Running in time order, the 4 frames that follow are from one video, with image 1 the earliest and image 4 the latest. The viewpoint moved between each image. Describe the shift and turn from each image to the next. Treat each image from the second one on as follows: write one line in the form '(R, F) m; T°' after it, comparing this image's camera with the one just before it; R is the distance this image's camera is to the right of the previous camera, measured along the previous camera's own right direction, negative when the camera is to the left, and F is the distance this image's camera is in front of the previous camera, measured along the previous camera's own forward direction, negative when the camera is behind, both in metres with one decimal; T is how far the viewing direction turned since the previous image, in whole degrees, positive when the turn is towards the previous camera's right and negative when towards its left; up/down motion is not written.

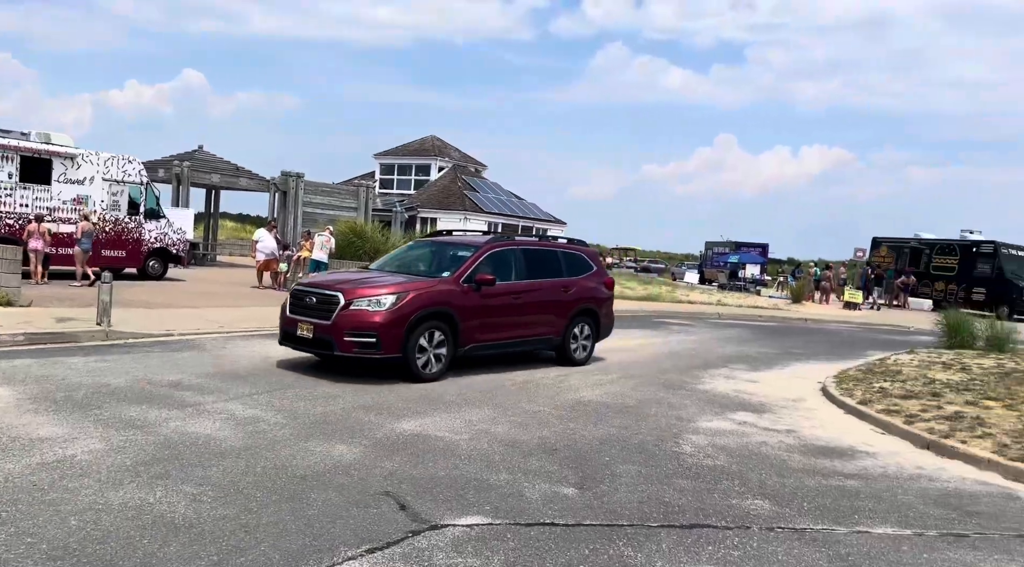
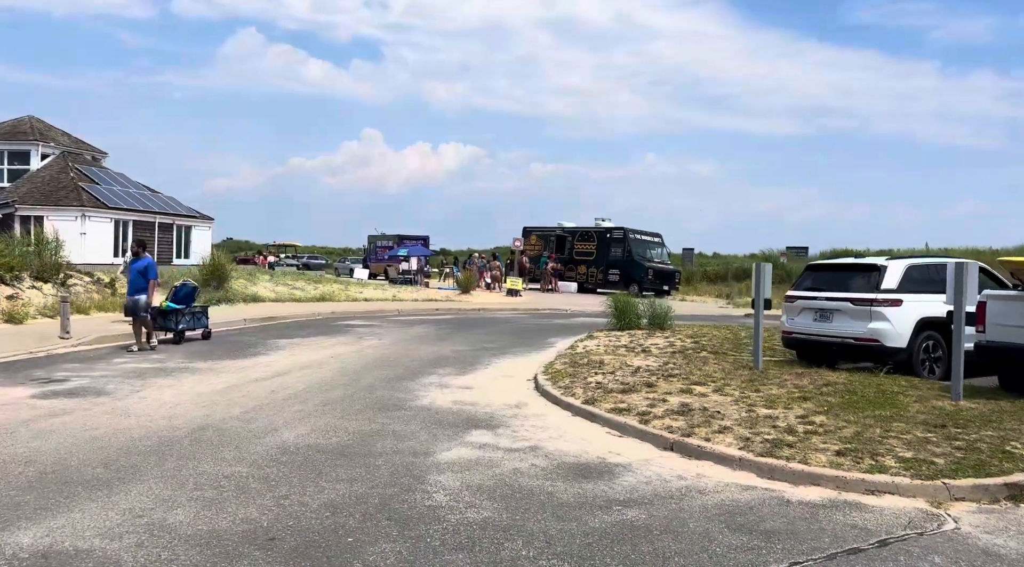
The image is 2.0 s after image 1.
(-0.2, +1.6) m; +22°
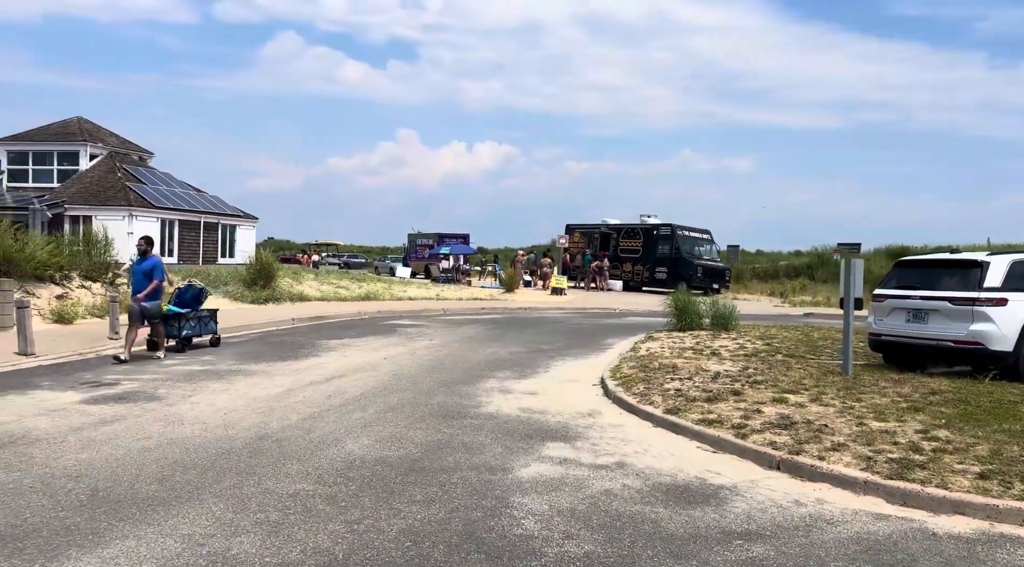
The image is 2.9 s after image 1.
(-0.4, +0.7) m; -2°
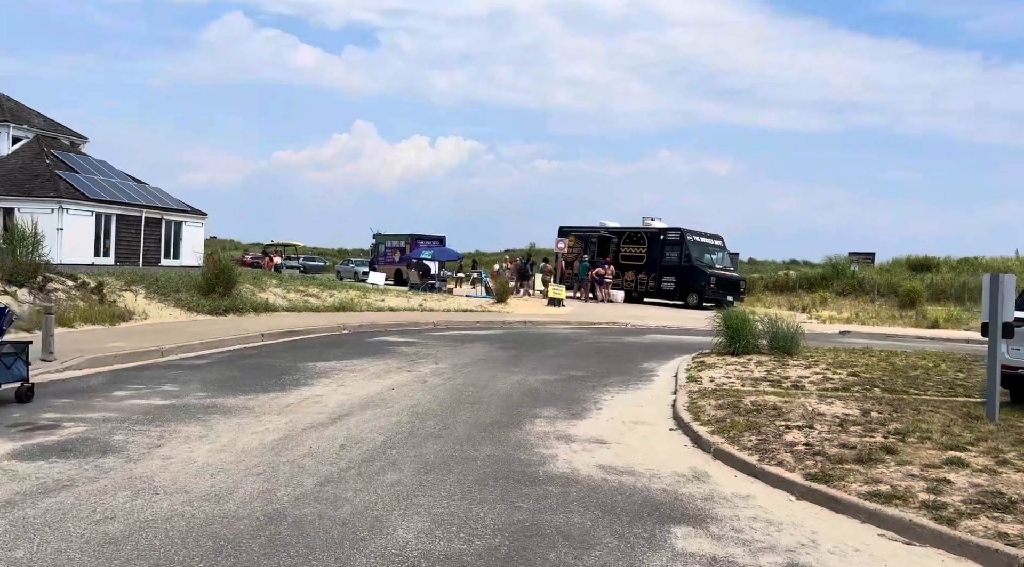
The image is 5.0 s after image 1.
(-0.9, +2.1) m; +1°
